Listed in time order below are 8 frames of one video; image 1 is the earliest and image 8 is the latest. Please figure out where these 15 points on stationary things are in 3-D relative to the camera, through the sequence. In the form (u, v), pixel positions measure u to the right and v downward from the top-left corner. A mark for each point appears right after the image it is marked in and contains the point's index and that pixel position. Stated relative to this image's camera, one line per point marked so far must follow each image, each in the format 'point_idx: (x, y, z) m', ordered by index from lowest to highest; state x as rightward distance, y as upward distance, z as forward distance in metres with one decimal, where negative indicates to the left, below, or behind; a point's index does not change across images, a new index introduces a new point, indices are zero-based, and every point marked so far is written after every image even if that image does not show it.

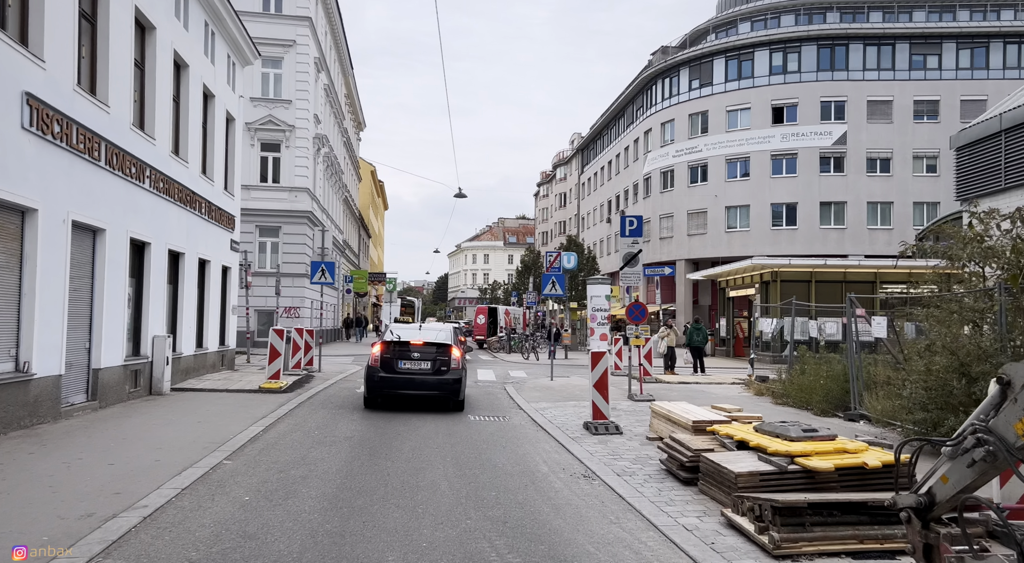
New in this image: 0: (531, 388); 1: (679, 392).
0: (+0.5, -2.8, +17.3) m
1: (+3.9, -2.6, +15.7) m
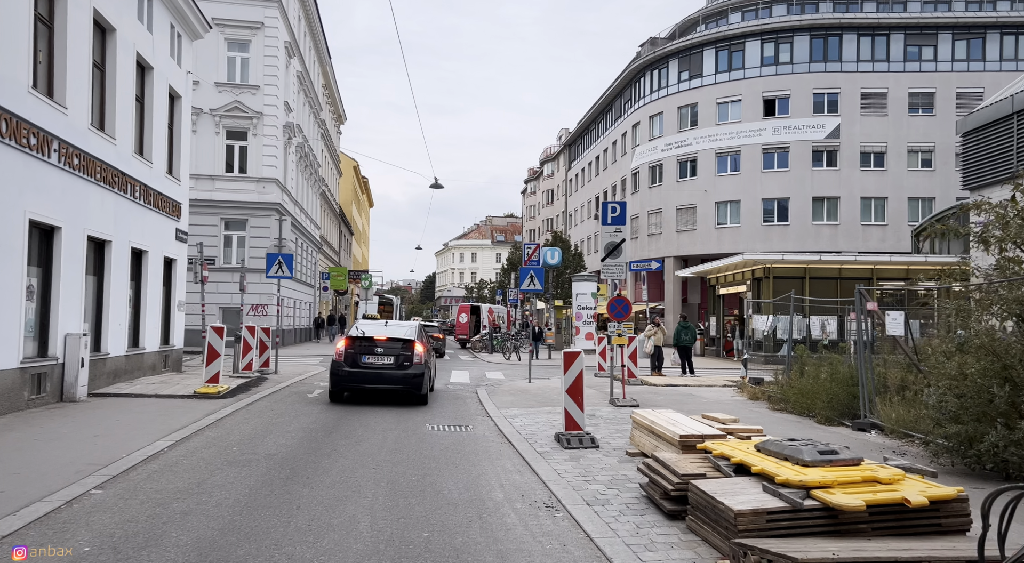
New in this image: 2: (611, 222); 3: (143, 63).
0: (-0.2, -2.6, +15.8) m
1: (+3.3, -2.4, +14.3) m
2: (+2.1, +1.2, +14.0) m
3: (-7.9, +4.7, +14.4) m
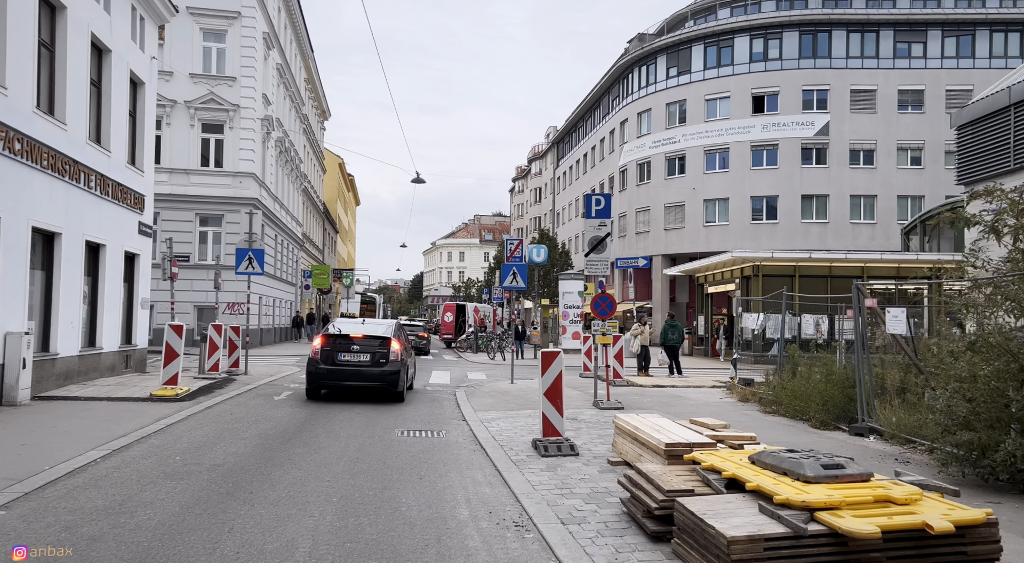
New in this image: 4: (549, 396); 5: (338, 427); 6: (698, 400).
0: (-0.6, -2.5, +15.1) m
1: (+2.9, -2.4, +13.7) m
2: (+1.7, +1.3, +13.3) m
3: (-8.3, +4.8, +13.5) m
4: (+0.5, -1.5, +8.6) m
5: (-2.7, -2.2, +10.4) m
6: (+3.8, -2.4, +13.5) m
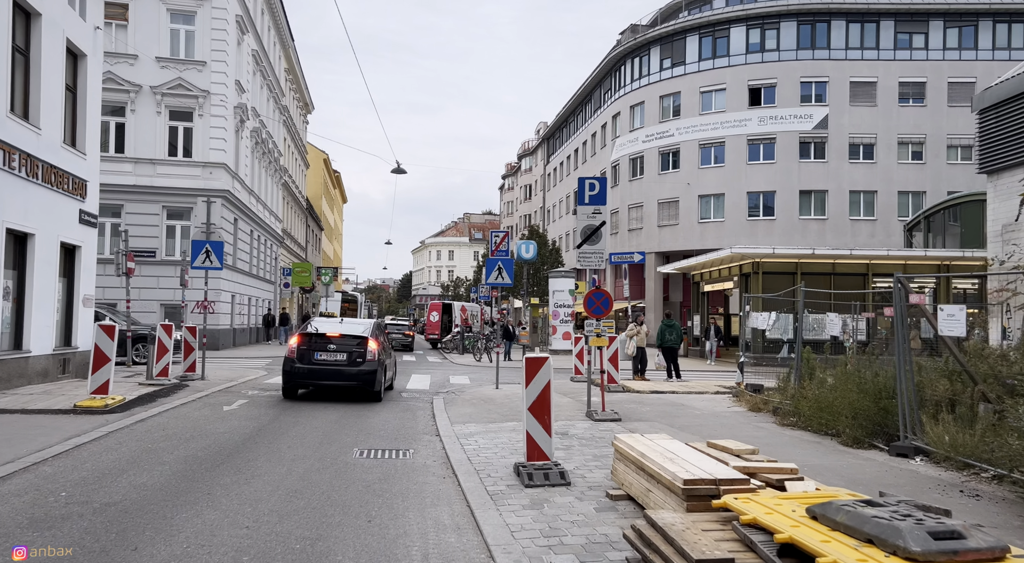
0: (-1.0, -2.4, +13.6) m
1: (+2.6, -2.3, +12.2) m
2: (+1.4, +1.4, +11.8) m
3: (-8.6, +4.9, +11.9) m
4: (+0.2, -1.4, +7.1) m
5: (-3.0, -2.1, +8.9) m
6: (+3.5, -2.3, +12.1) m
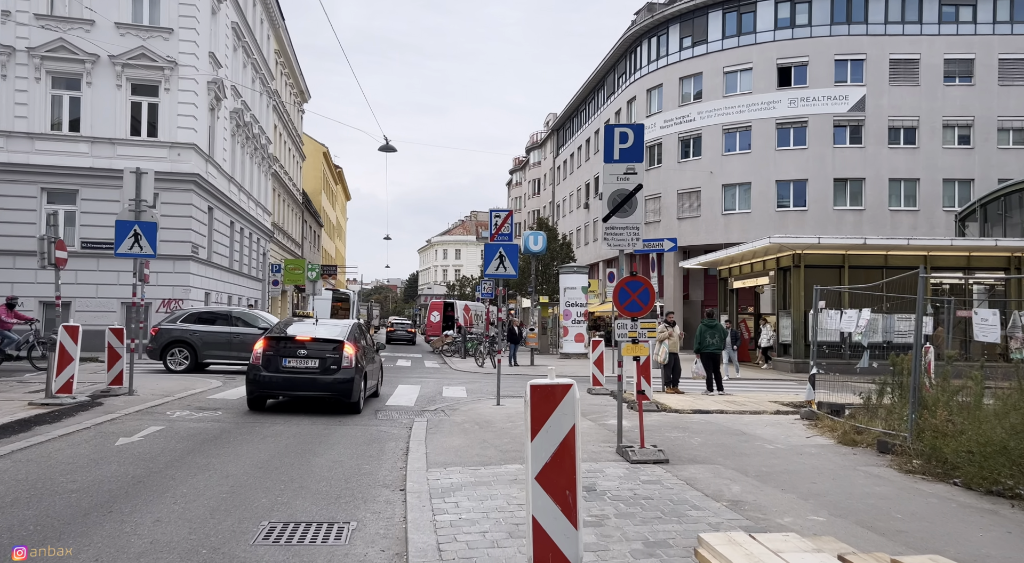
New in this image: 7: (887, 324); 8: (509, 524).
0: (-0.9, -2.2, +10.5) m
1: (+2.6, -2.1, +9.1) m
2: (+1.4, +1.6, +8.7) m
3: (-8.6, +5.0, +8.9) m
4: (+0.2, -1.2, +4.0) m
5: (-3.0, -1.9, +5.8) m
6: (+3.5, -2.1, +8.9) m
7: (+5.6, -0.8, +10.7) m
8: (-0.1, -1.9, +5.4) m
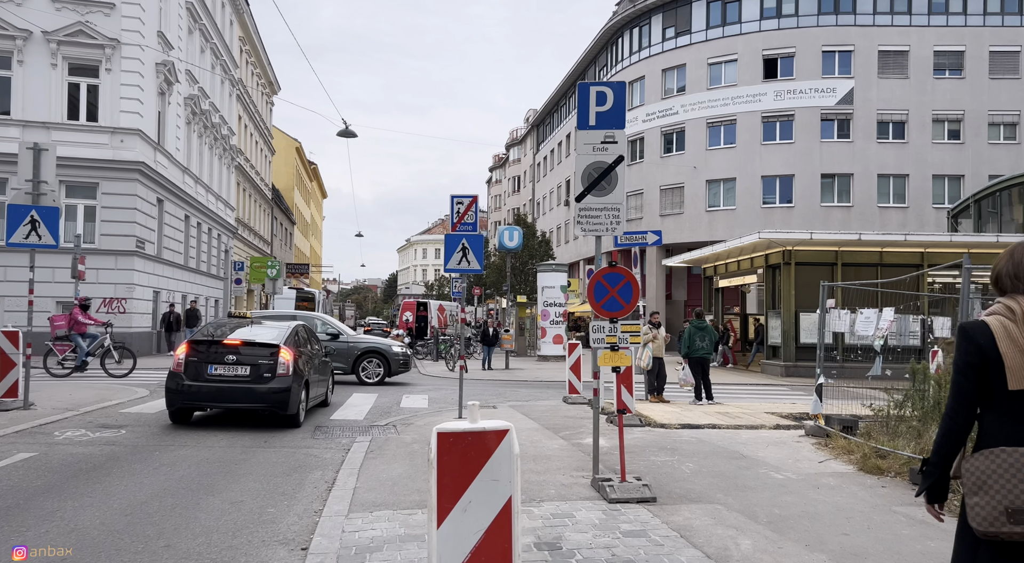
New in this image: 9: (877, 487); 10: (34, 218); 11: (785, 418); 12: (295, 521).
0: (-1.4, -2.2, +8.9) m
1: (+2.1, -2.0, +7.6) m
2: (+0.9, +1.7, +7.2) m
3: (-9.1, +5.1, +7.1) m
4: (-0.2, -1.1, +2.4) m
5: (-3.4, -1.9, +4.1) m
6: (+3.0, -2.0, +7.4) m
7: (+5.1, -0.7, +9.3) m
8: (-0.5, -1.8, +3.8) m
9: (+3.6, -2.0, +6.6) m
10: (-7.4, +1.0, +10.4) m
11: (+4.5, -2.2, +11.0) m
12: (-1.8, -2.0, +5.6) m
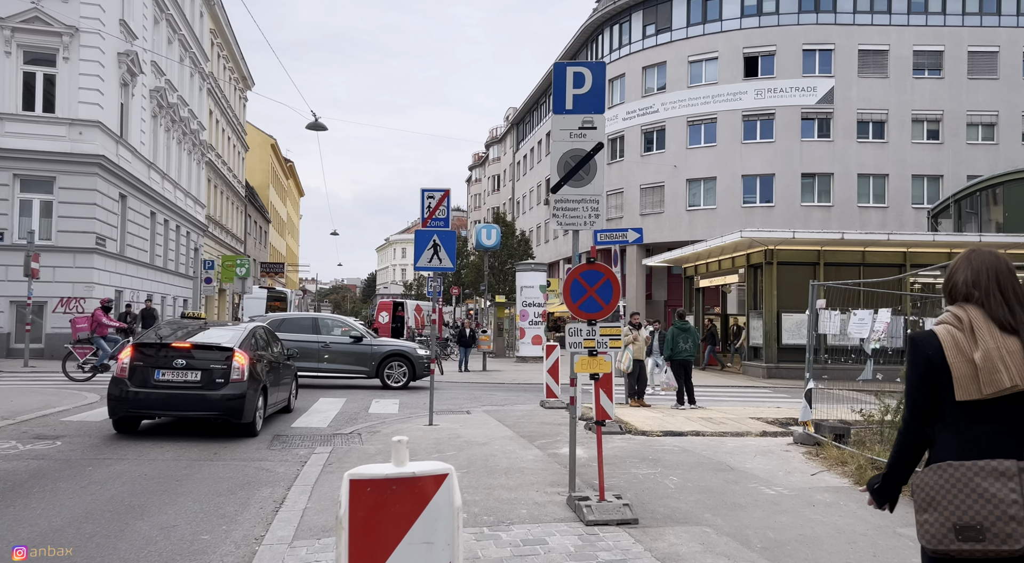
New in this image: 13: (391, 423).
0: (-1.8, -2.2, +8.3) m
1: (+1.8, -2.0, +7.0) m
2: (+0.6, +1.7, +6.6) m
3: (-9.4, +5.2, +6.2) m
4: (-0.3, -1.1, +1.8) m
5: (-3.6, -1.8, +3.4) m
6: (+2.7, -2.0, +6.9) m
7: (+4.7, -0.7, +8.8) m
8: (-0.7, -1.8, +3.1) m
9: (+3.3, -2.0, +6.1) m
10: (-7.8, +1.0, +9.6) m
11: (+4.1, -2.2, +10.5) m
12: (-2.1, -2.0, +5.0) m
13: (-2.1, -2.4, +11.3) m
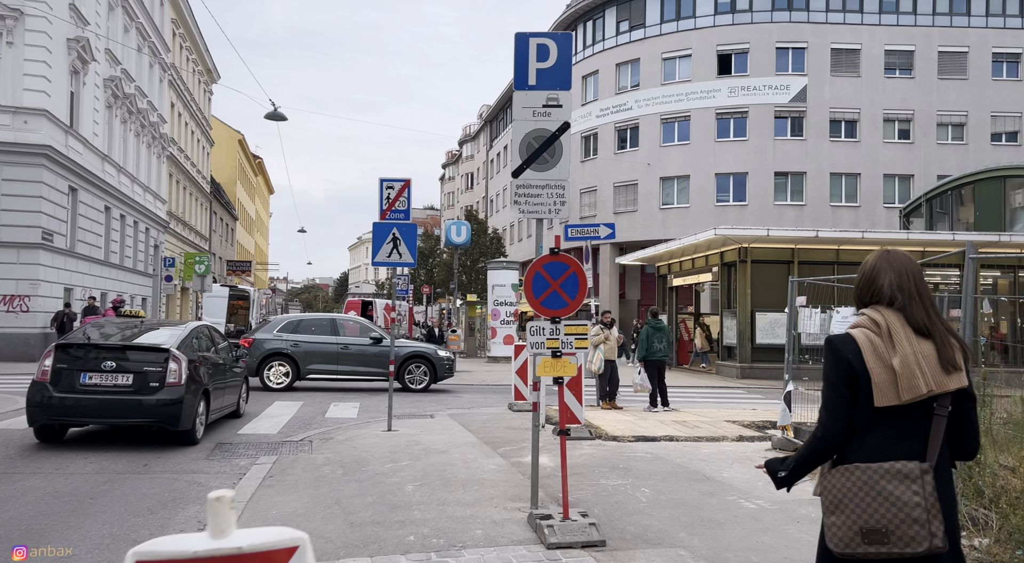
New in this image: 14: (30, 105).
0: (-2.2, -2.1, +7.6) m
1: (+1.4, -2.0, +6.4) m
2: (+0.2, +1.7, +6.0) m
3: (-9.7, +5.2, +5.3) m
4: (-0.5, -1.0, +1.2) m
5: (-3.9, -1.8, +2.6) m
6: (+2.3, -2.0, +6.4) m
7: (+4.2, -0.7, +8.3) m
8: (-0.9, -1.8, +2.5) m
9: (+2.9, -1.9, +5.6) m
10: (-8.3, +1.1, +8.7) m
11: (+3.5, -2.1, +10.0) m
12: (-2.4, -1.9, +4.2) m
13: (-2.6, -2.3, +10.6) m
14: (-13.9, +5.1, +19.3) m
